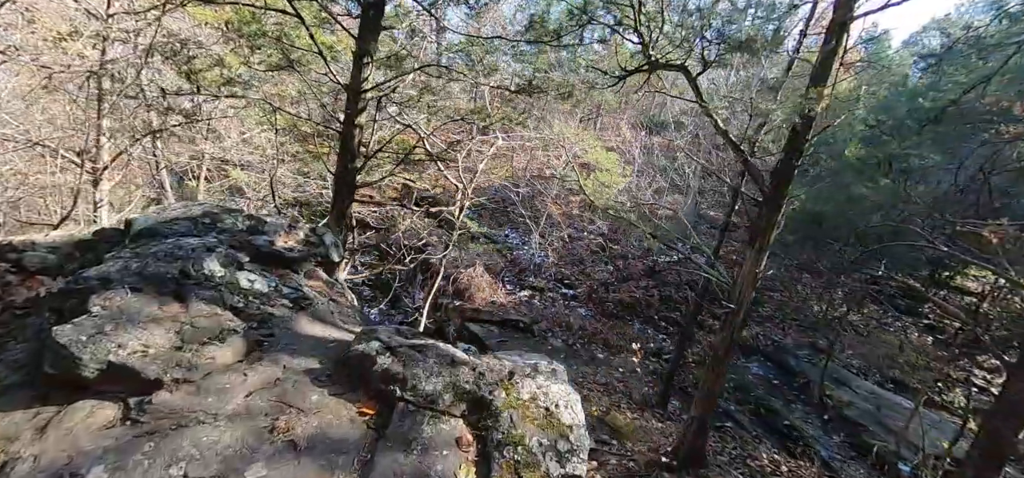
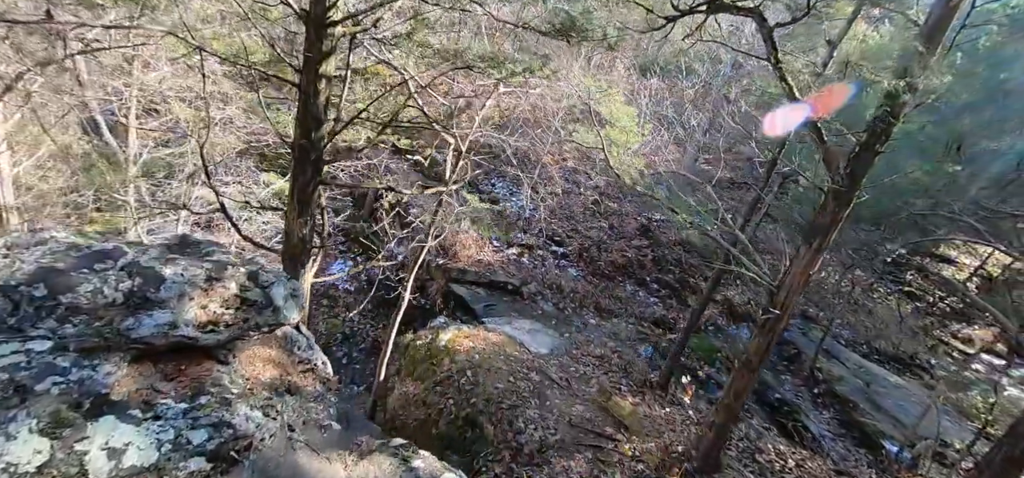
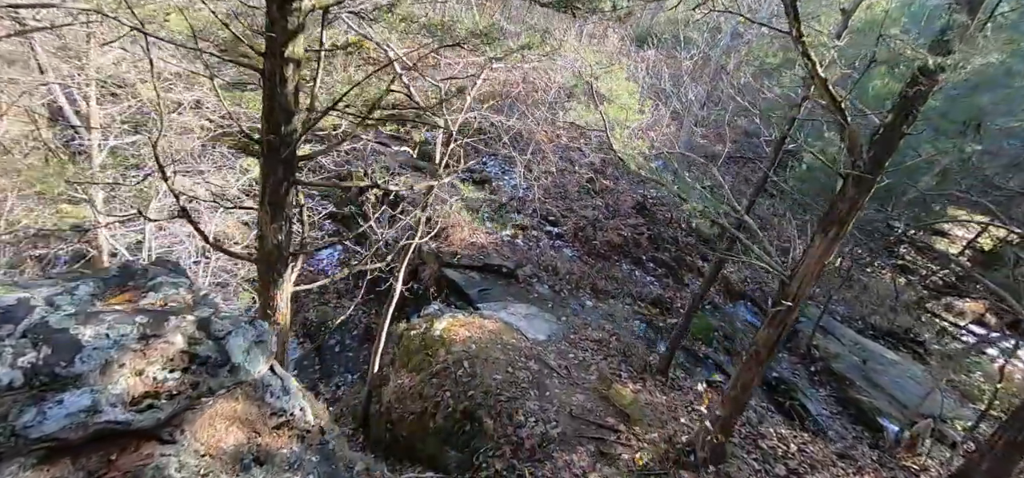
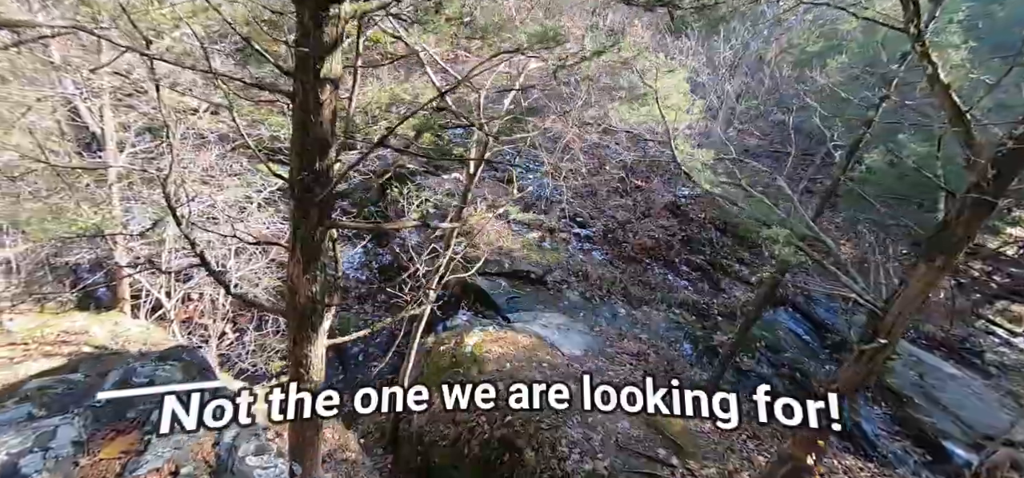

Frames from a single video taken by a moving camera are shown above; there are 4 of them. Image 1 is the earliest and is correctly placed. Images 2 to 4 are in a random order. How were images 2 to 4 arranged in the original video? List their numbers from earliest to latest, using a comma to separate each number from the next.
2, 3, 4
